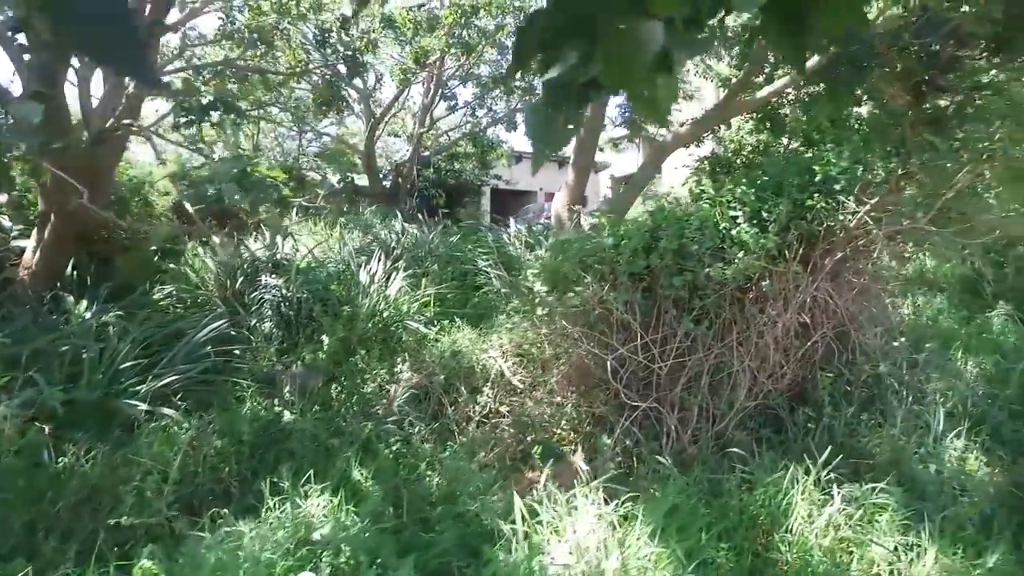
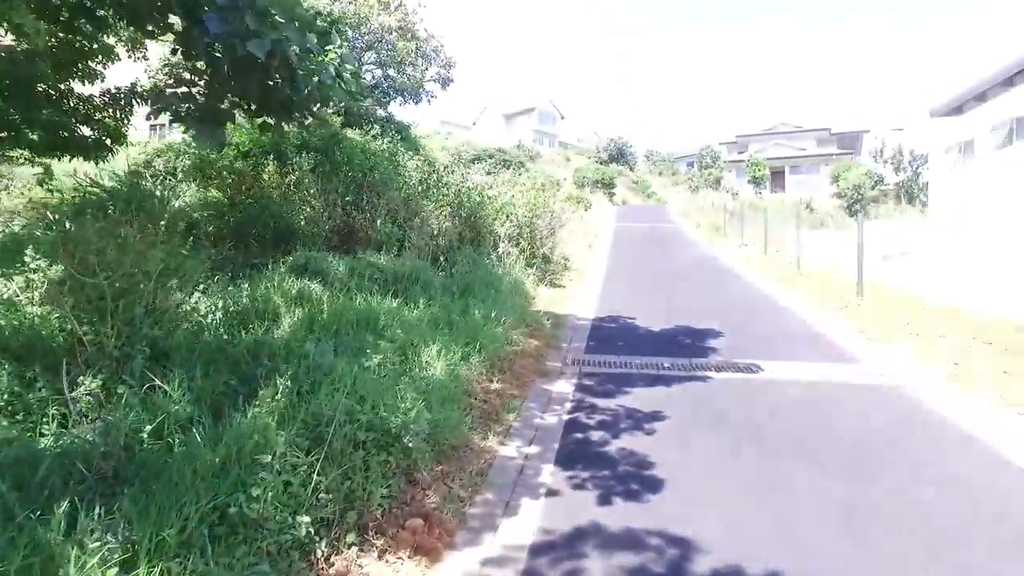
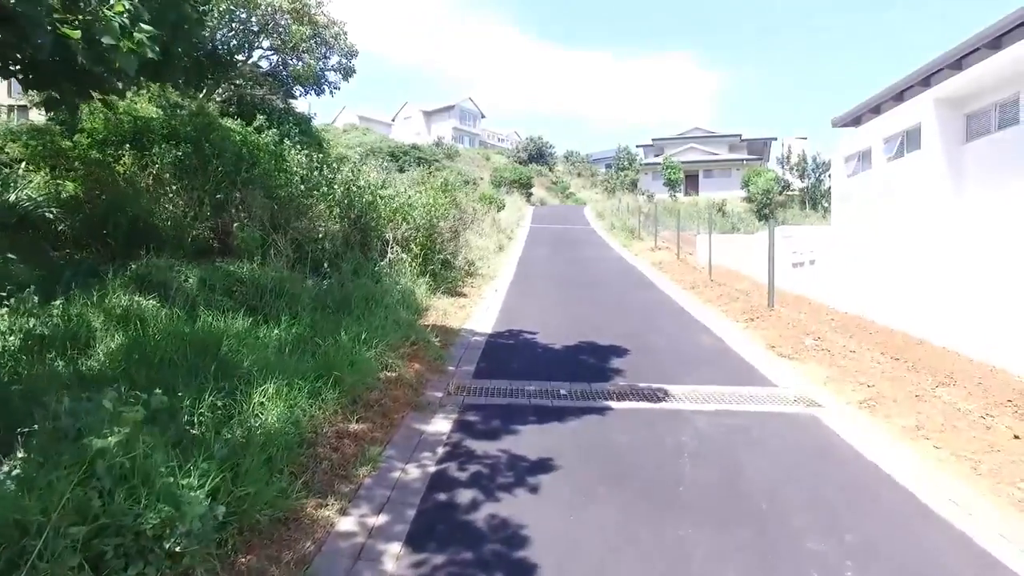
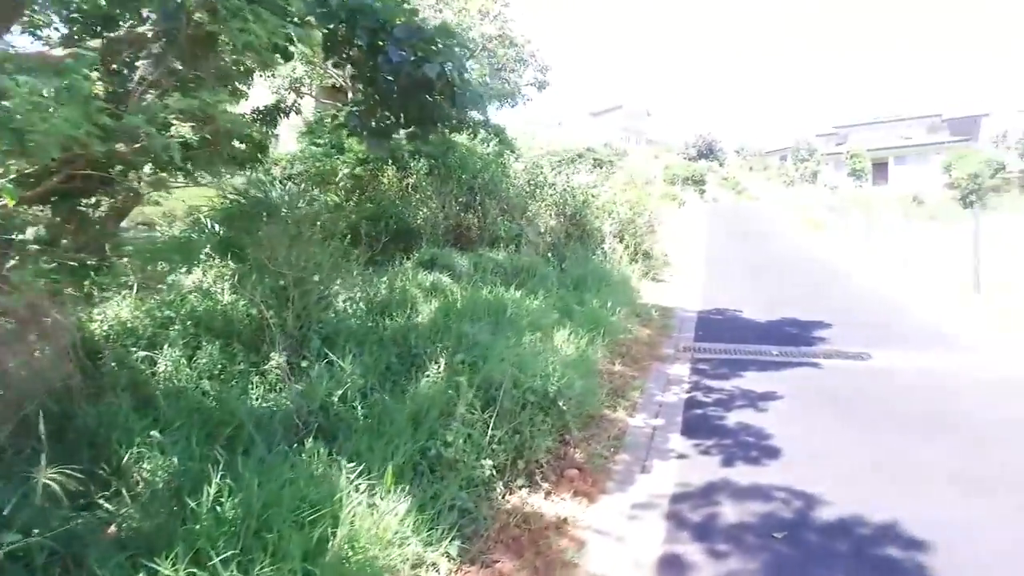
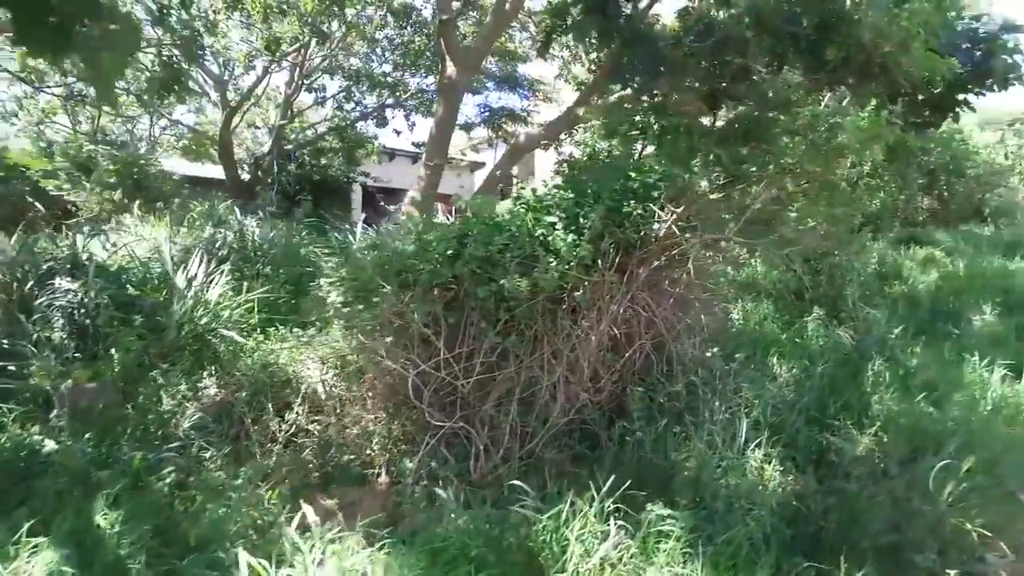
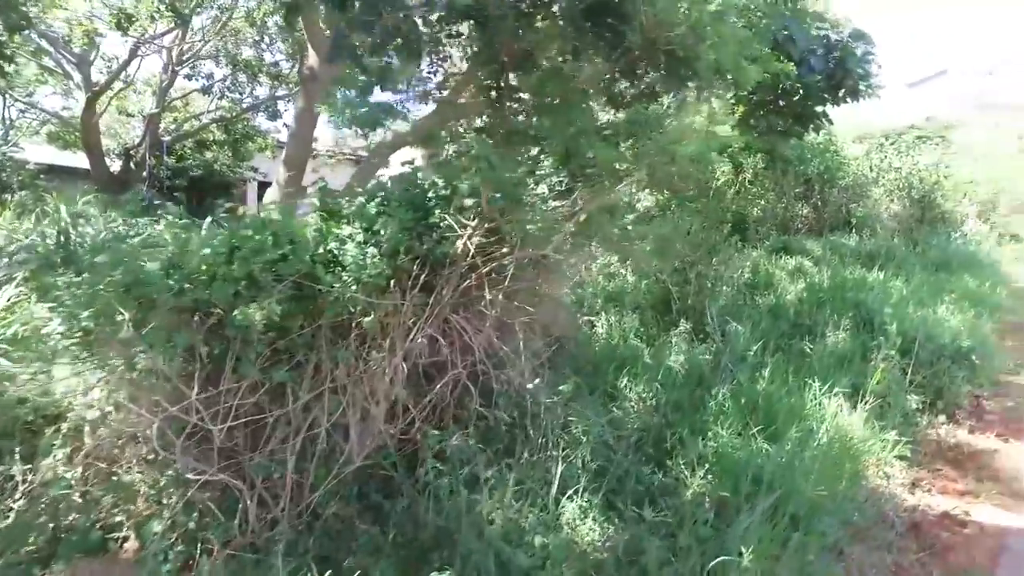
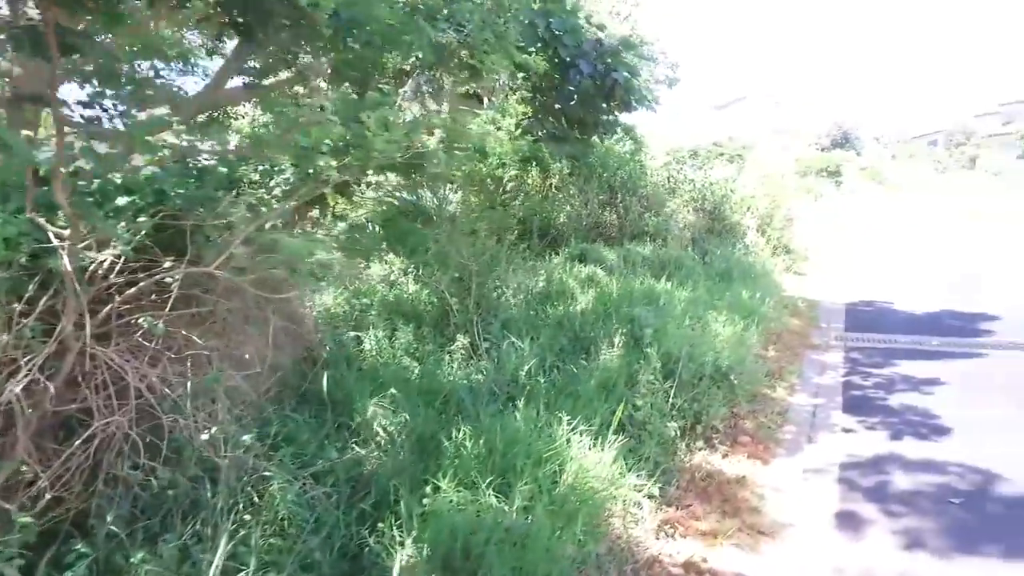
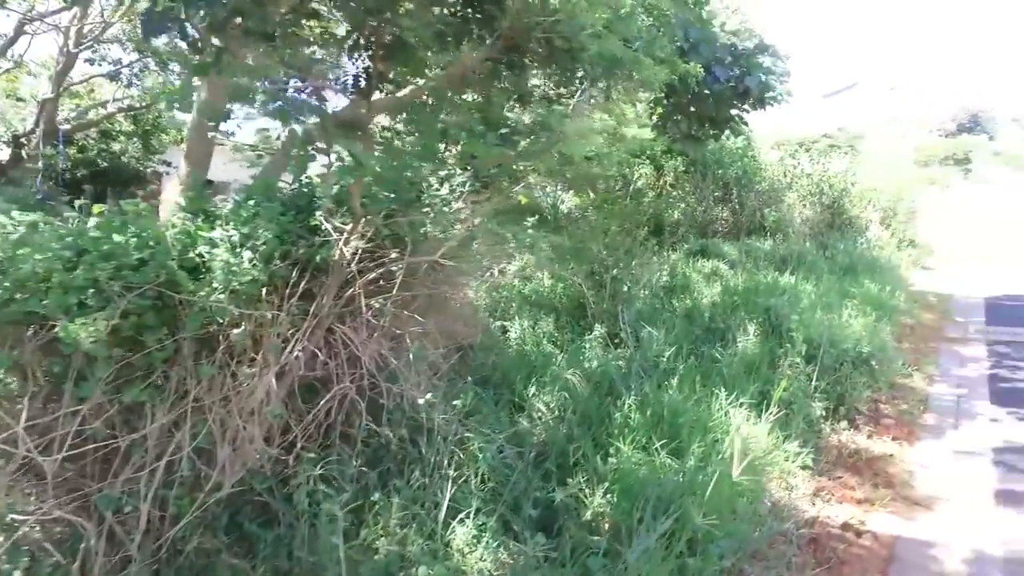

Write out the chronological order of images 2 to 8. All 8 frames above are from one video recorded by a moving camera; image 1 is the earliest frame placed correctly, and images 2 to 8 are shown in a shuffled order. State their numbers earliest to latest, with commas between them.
5, 6, 8, 7, 4, 2, 3
